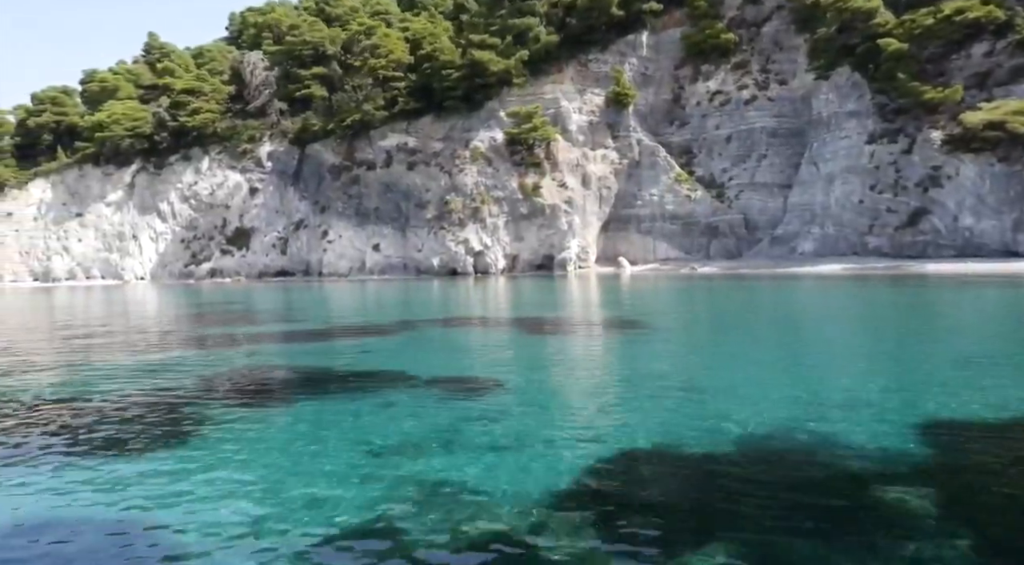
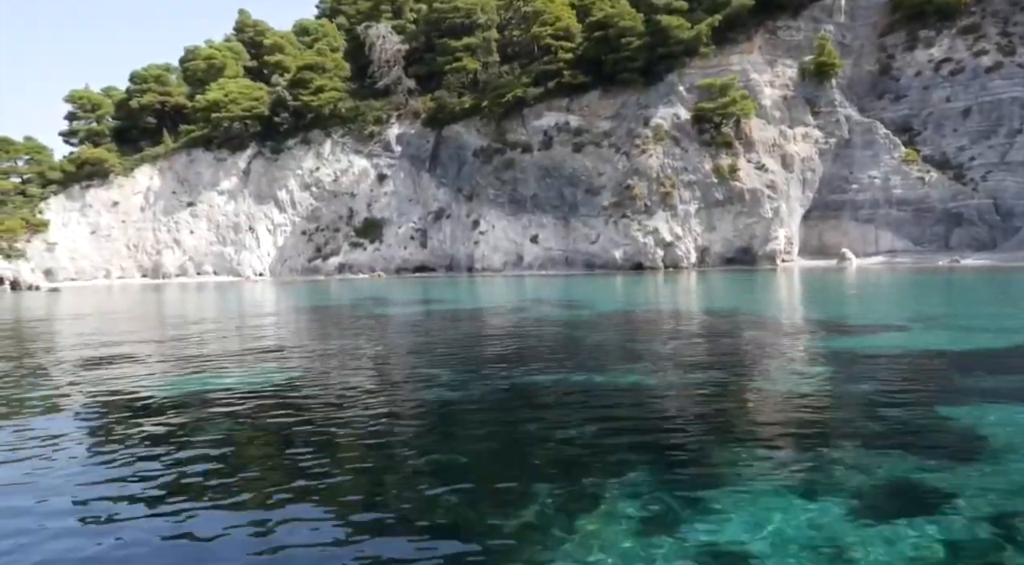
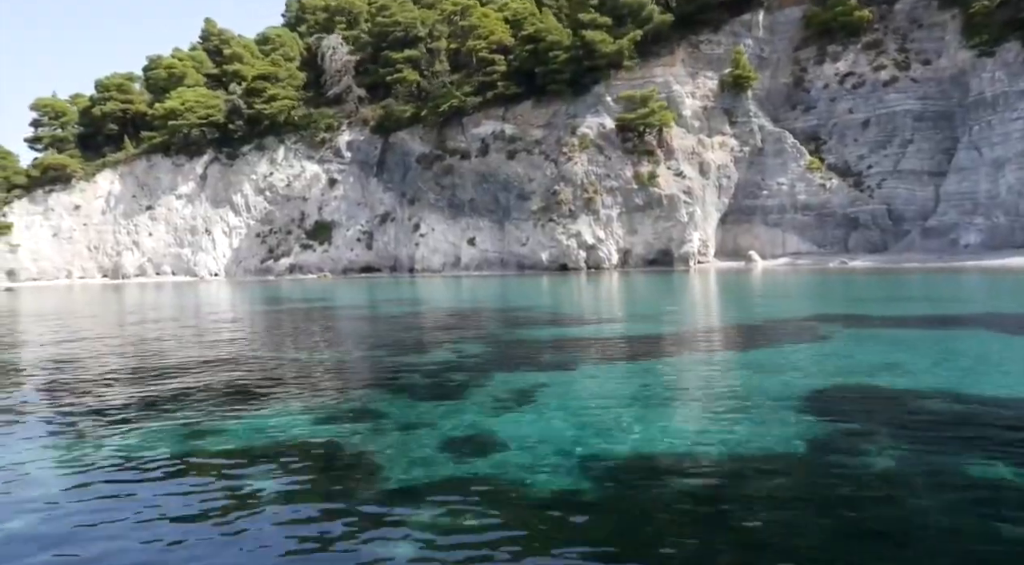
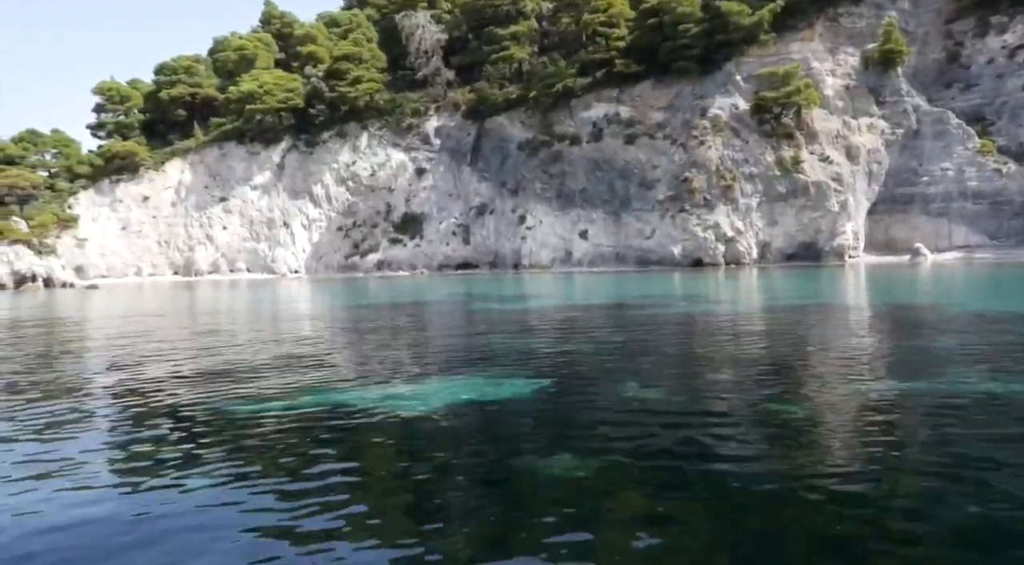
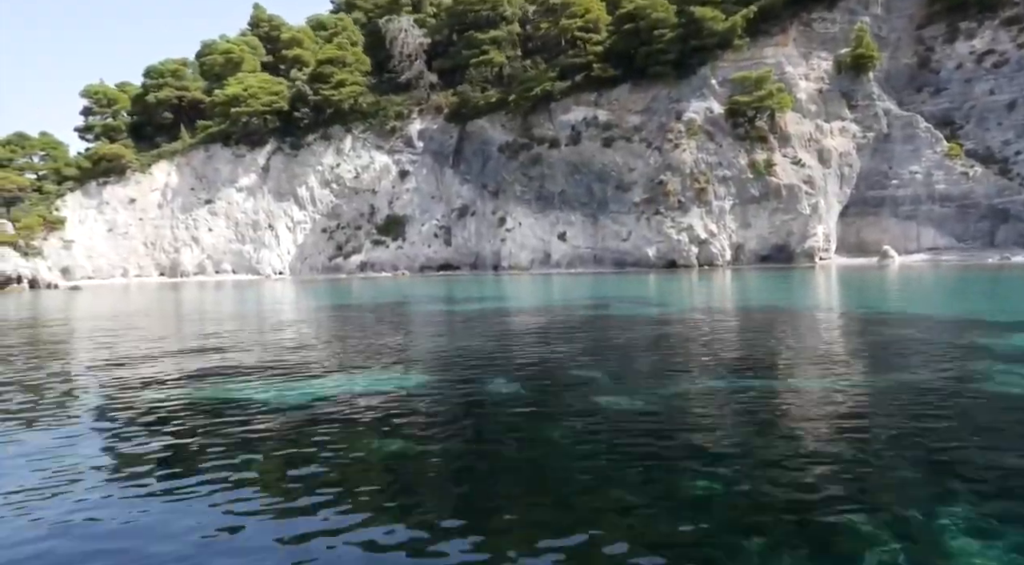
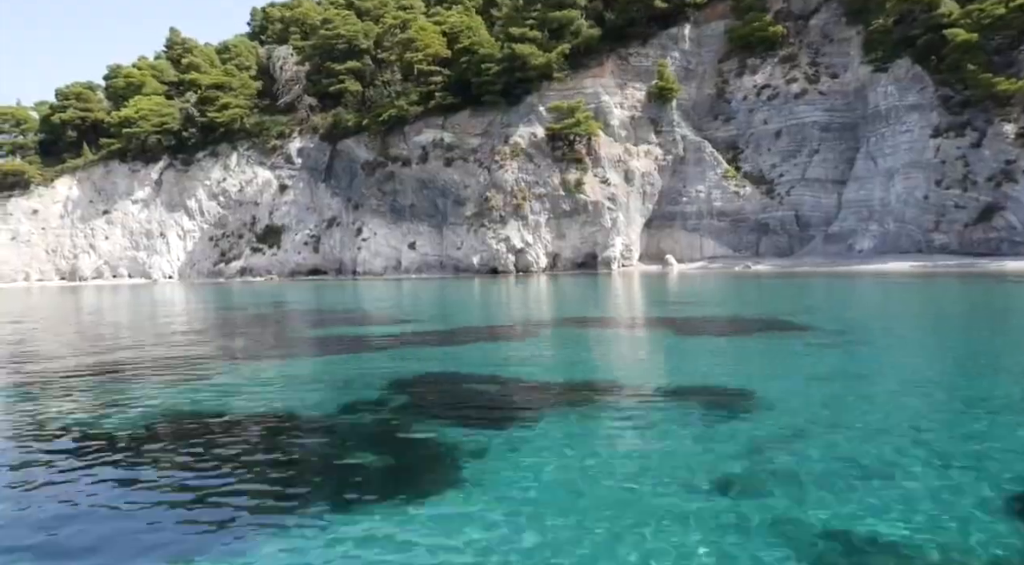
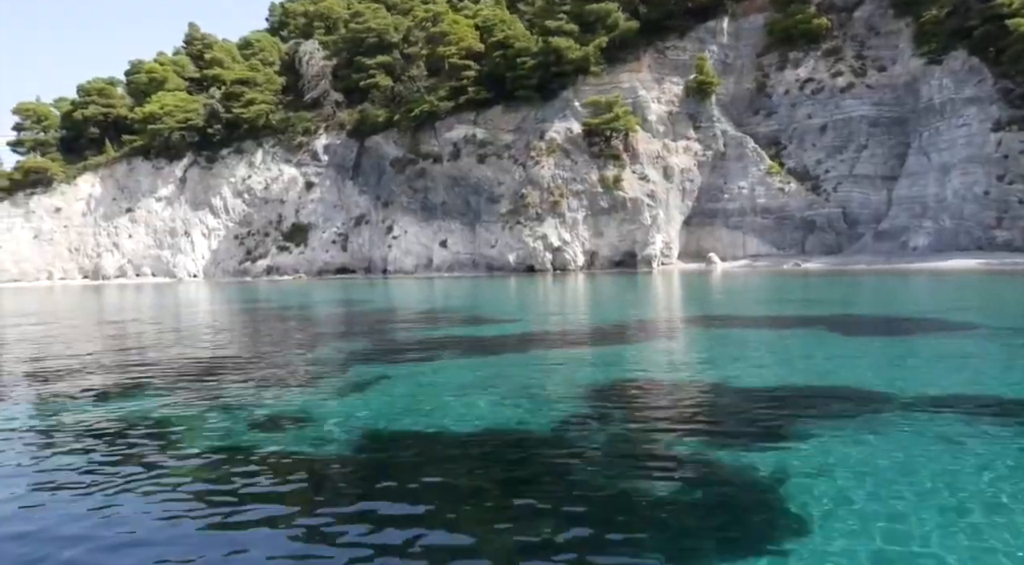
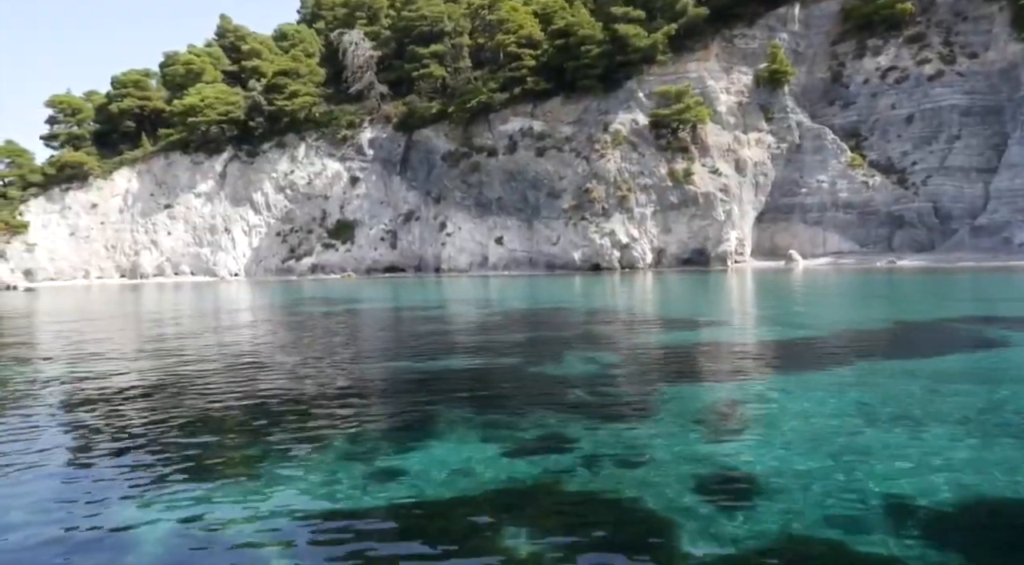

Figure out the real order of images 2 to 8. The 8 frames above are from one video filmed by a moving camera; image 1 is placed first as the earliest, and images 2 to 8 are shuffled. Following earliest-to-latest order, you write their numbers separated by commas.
6, 7, 3, 8, 2, 5, 4
